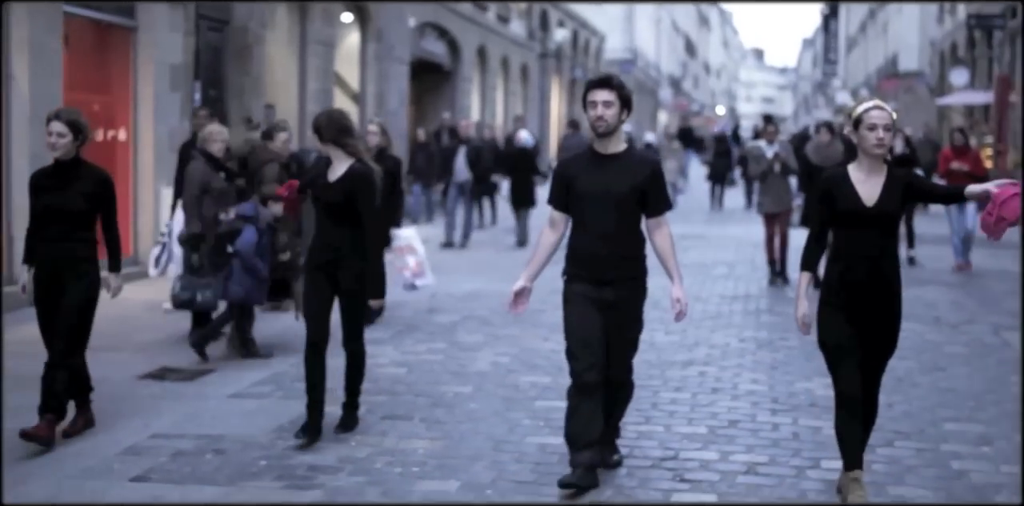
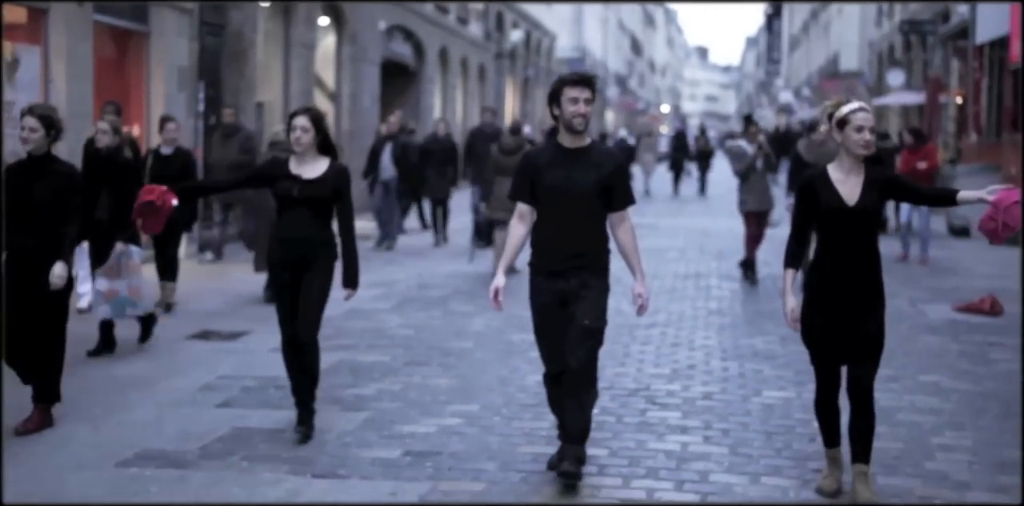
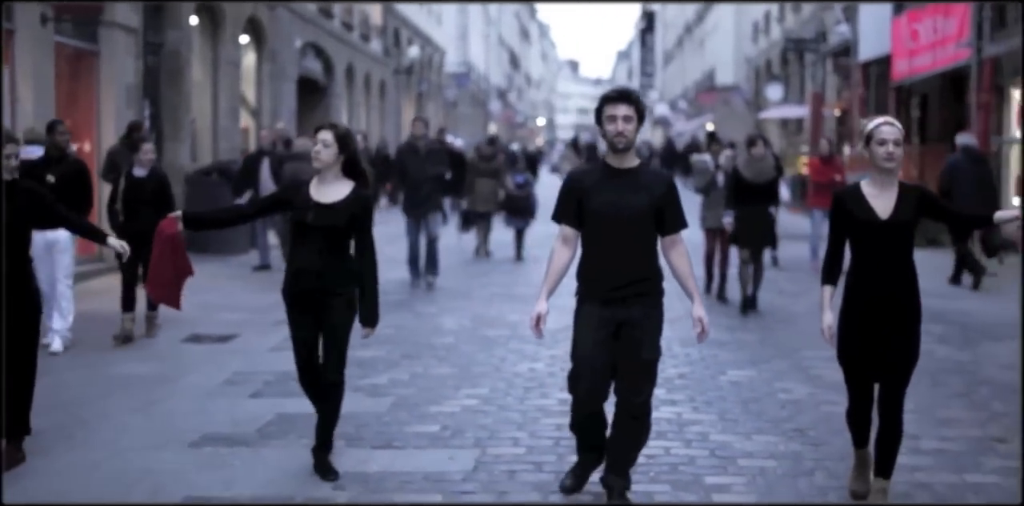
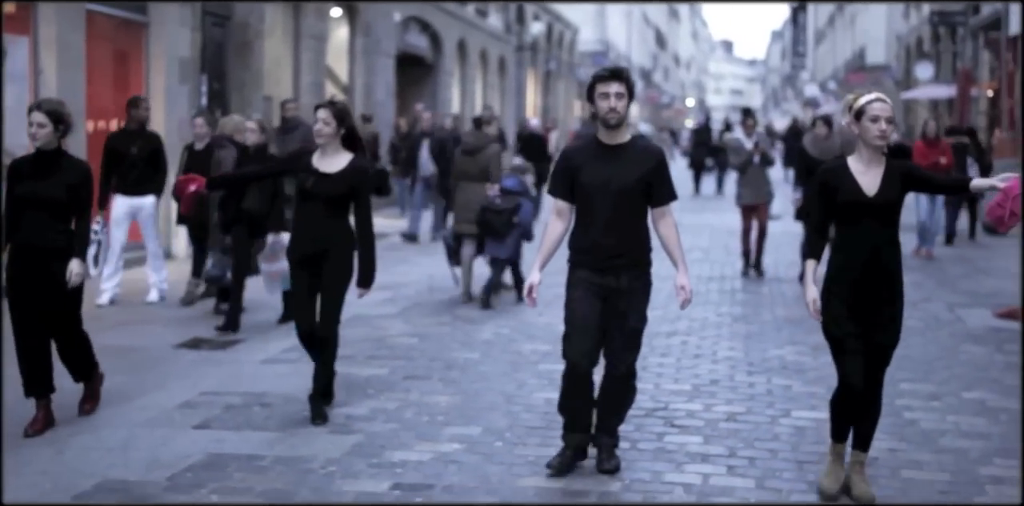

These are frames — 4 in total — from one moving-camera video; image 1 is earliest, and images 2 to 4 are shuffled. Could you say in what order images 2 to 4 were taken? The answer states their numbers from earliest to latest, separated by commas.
4, 2, 3
